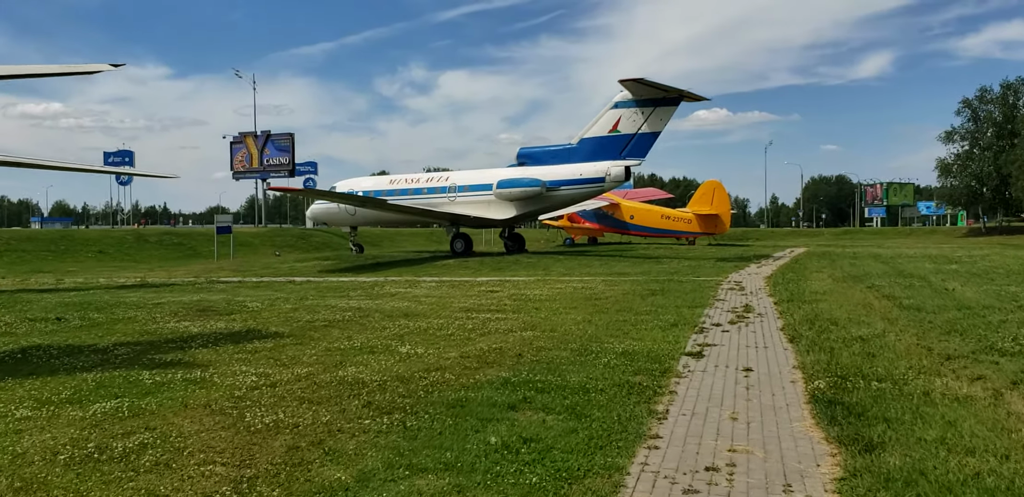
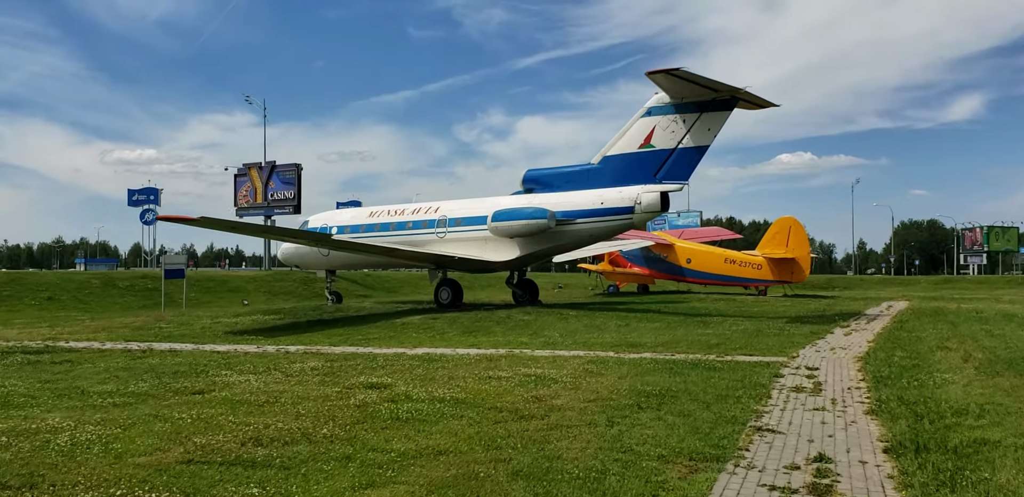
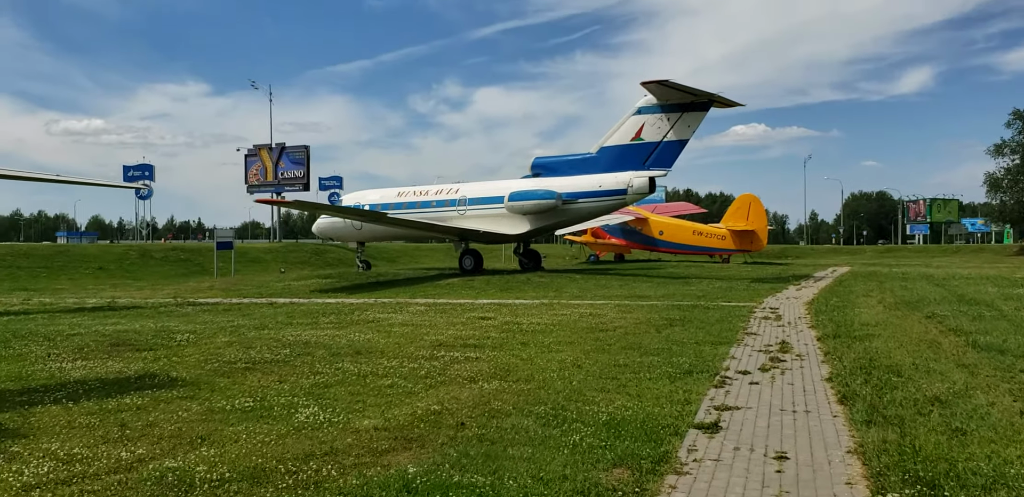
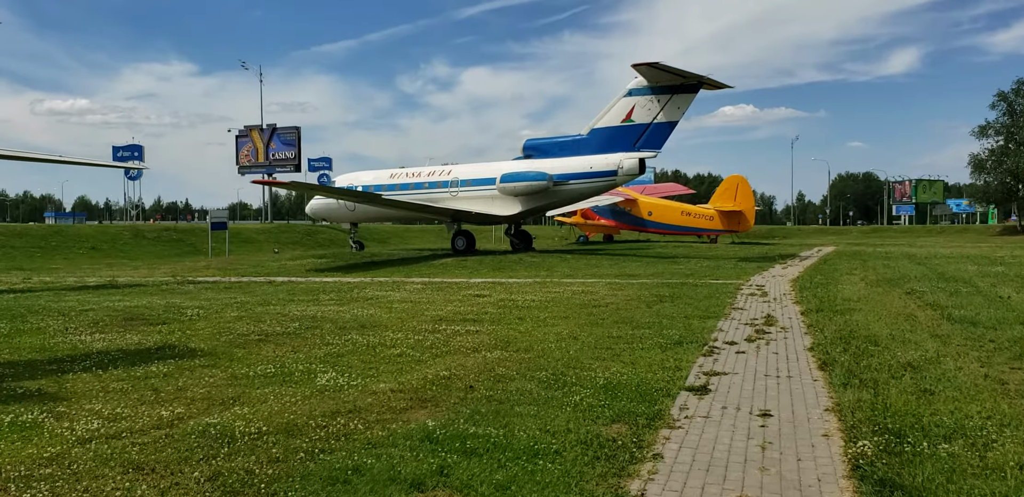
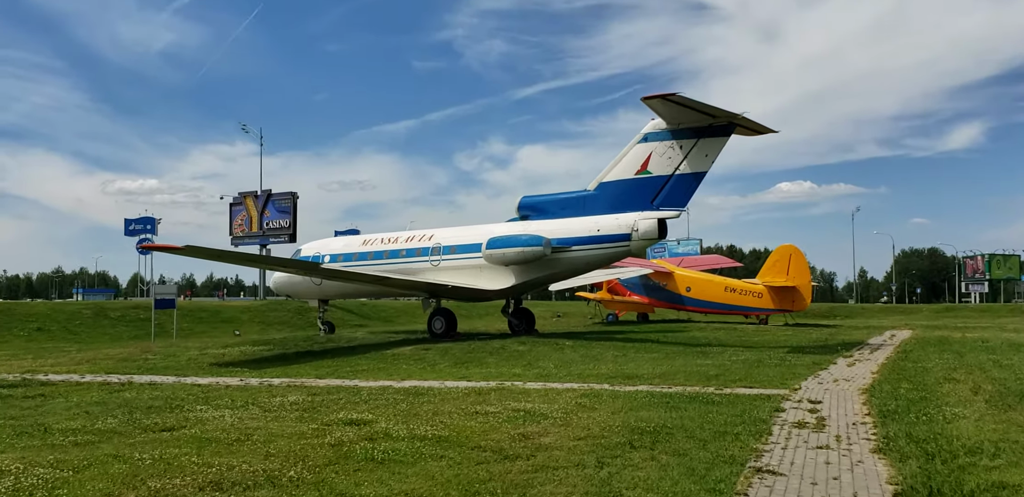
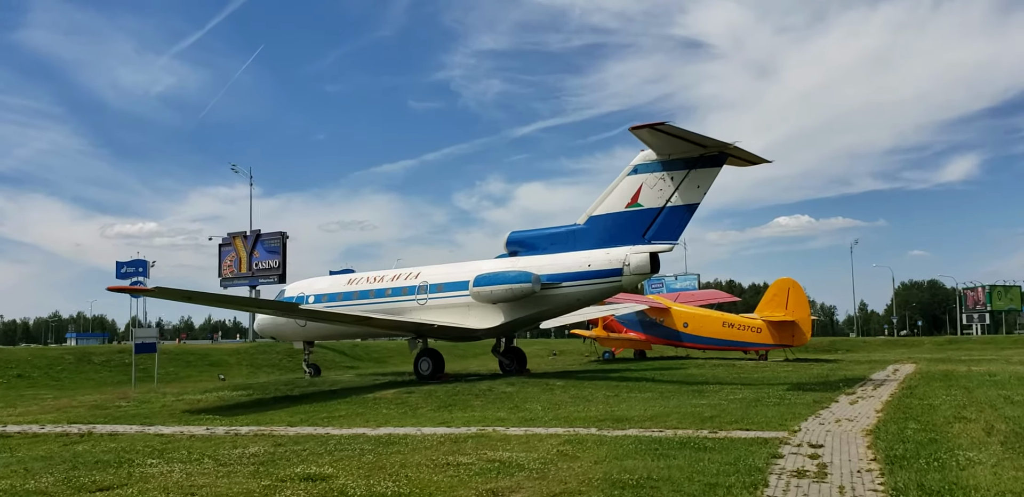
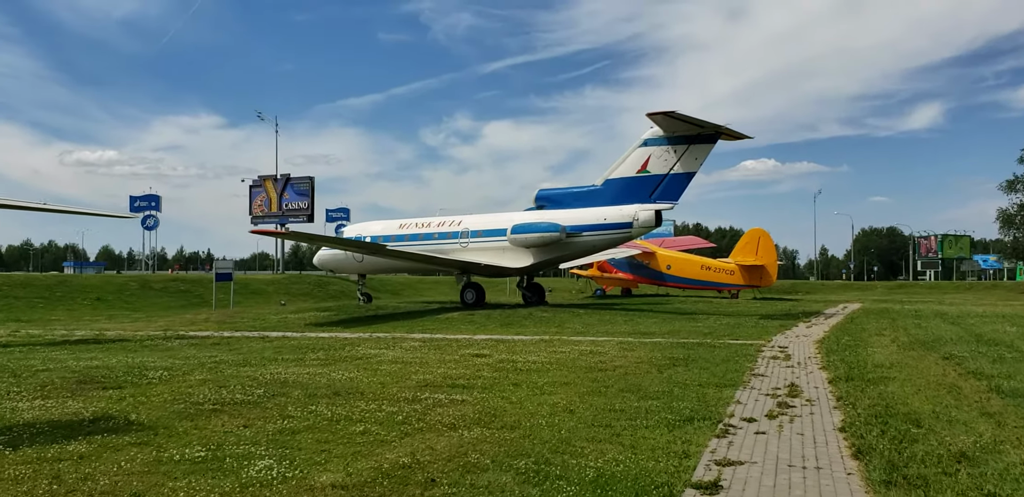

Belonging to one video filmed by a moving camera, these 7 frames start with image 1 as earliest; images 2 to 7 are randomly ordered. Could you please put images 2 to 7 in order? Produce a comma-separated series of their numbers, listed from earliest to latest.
4, 3, 7, 2, 5, 6
